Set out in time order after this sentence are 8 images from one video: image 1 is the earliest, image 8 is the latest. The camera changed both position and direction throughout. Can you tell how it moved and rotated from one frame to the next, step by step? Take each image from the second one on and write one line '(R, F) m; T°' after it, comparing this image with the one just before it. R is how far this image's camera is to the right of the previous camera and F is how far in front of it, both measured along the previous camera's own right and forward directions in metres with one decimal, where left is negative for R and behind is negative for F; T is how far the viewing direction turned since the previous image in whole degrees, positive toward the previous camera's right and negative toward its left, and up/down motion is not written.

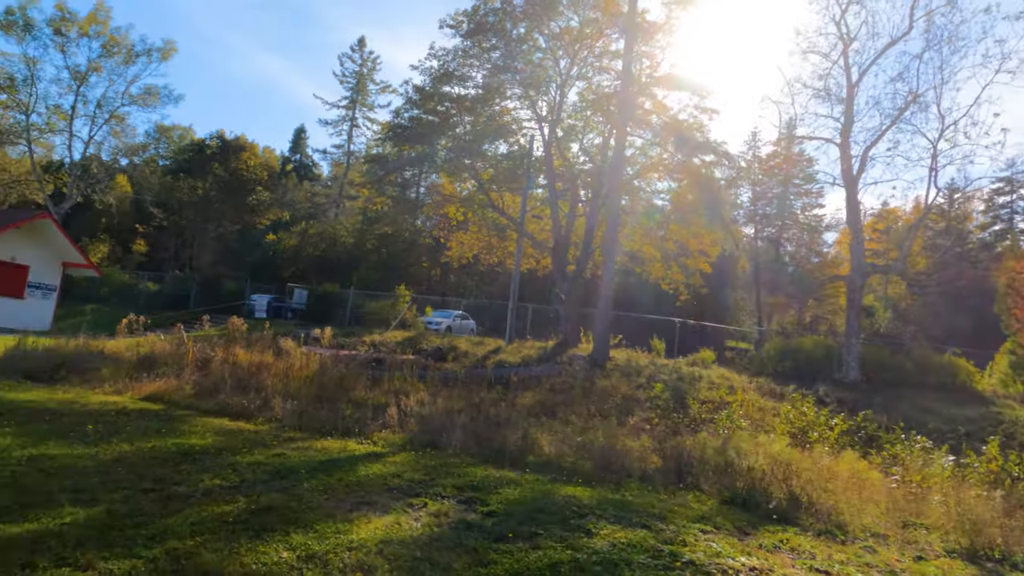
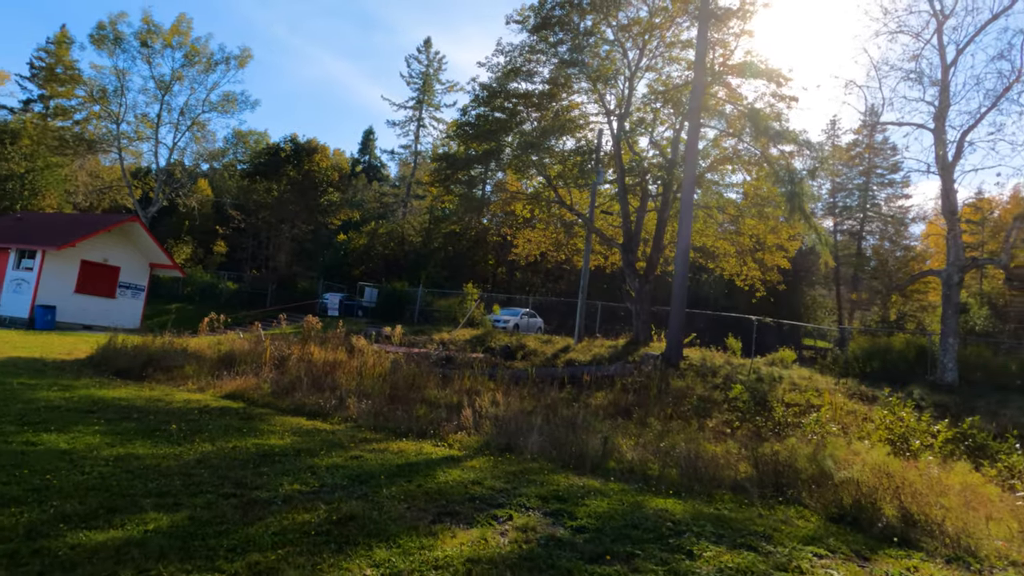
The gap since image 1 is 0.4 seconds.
(-0.1, +0.2) m; -6°
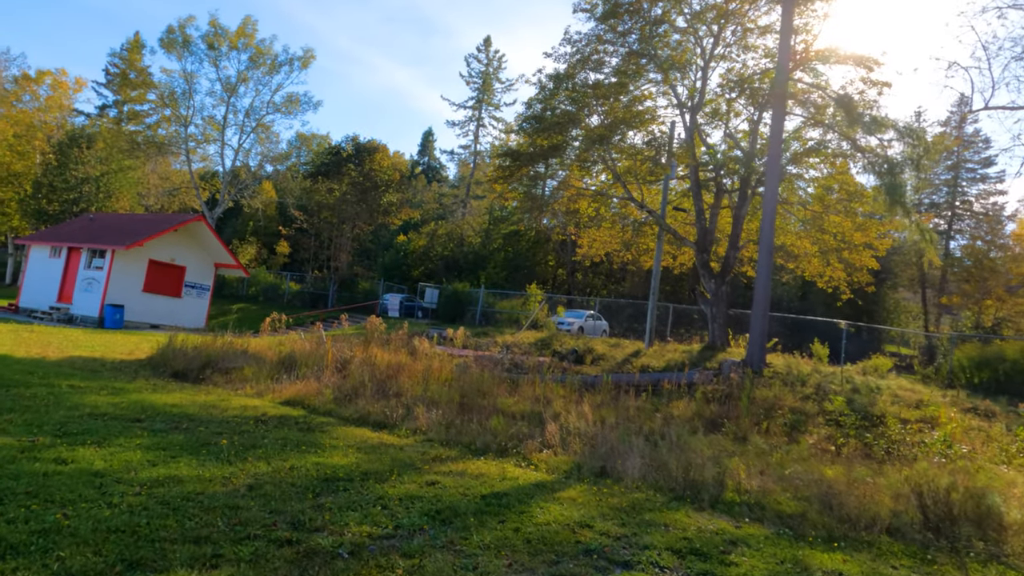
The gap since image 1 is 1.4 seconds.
(-0.3, +0.8) m; -5°
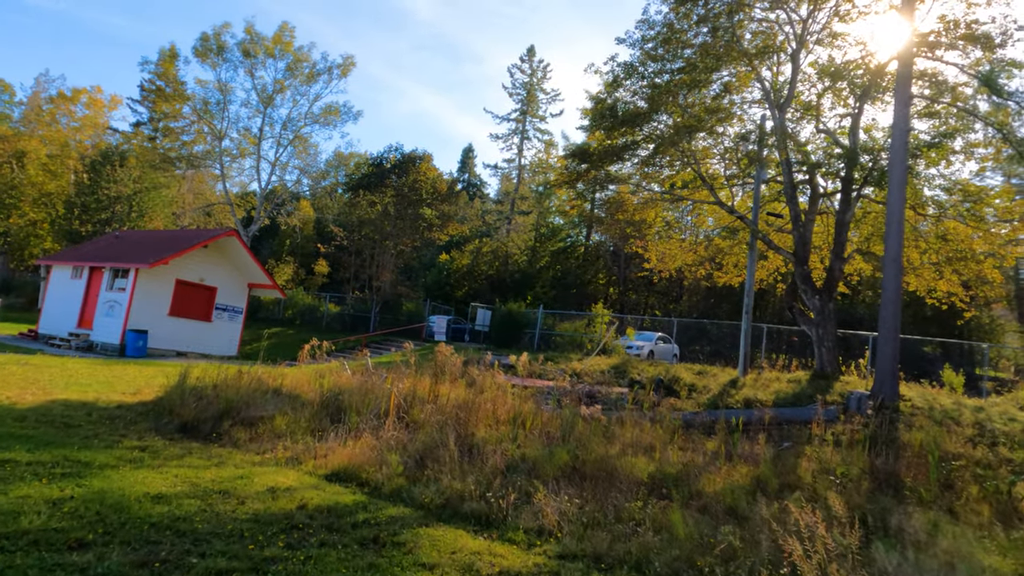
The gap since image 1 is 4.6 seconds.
(-0.9, +2.3) m; -3°
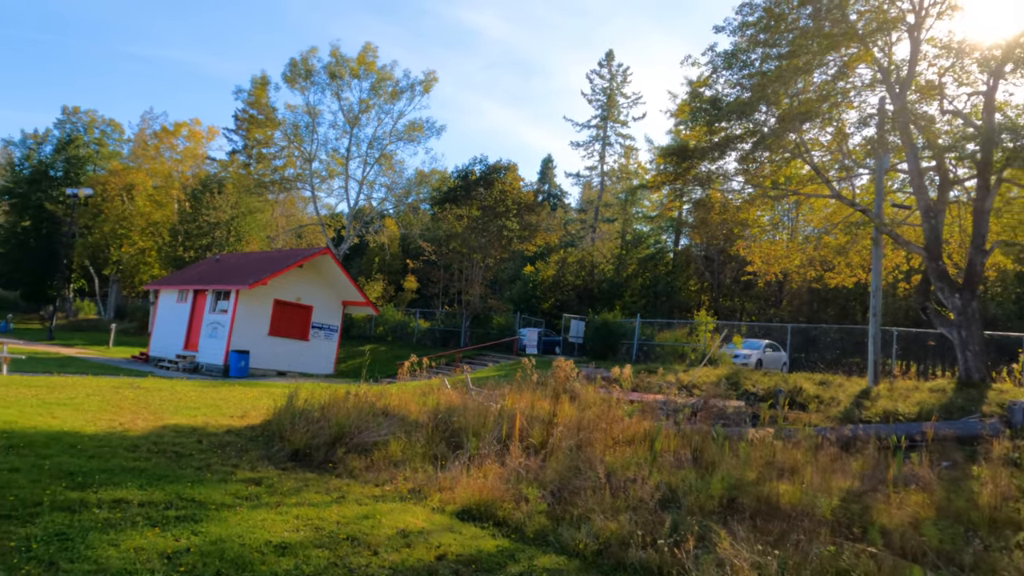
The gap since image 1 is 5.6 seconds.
(-0.5, +0.7) m; -7°
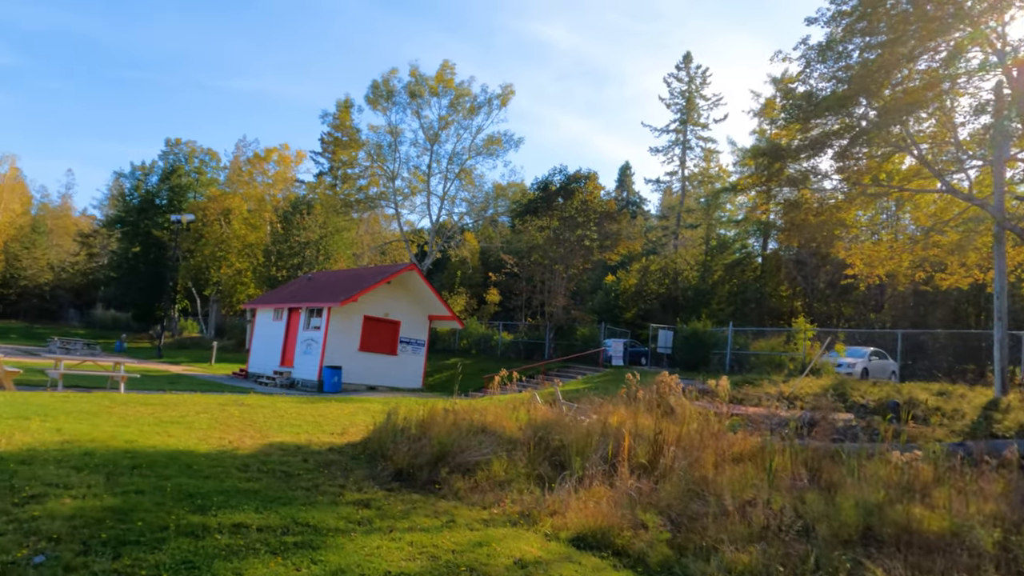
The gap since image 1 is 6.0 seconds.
(-0.2, +0.2) m; -7°
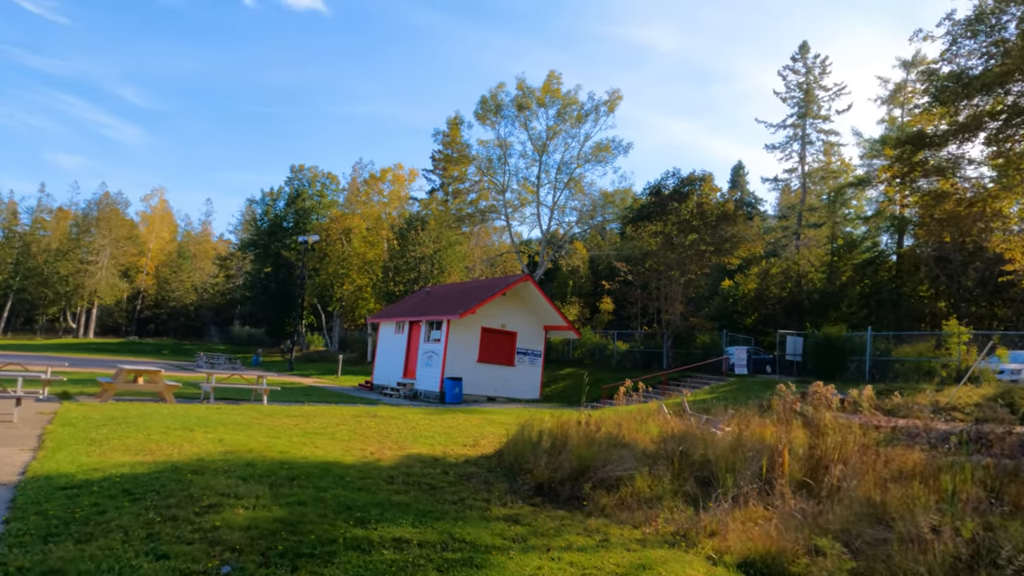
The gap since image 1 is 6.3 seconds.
(-0.3, +0.1) m; -9°
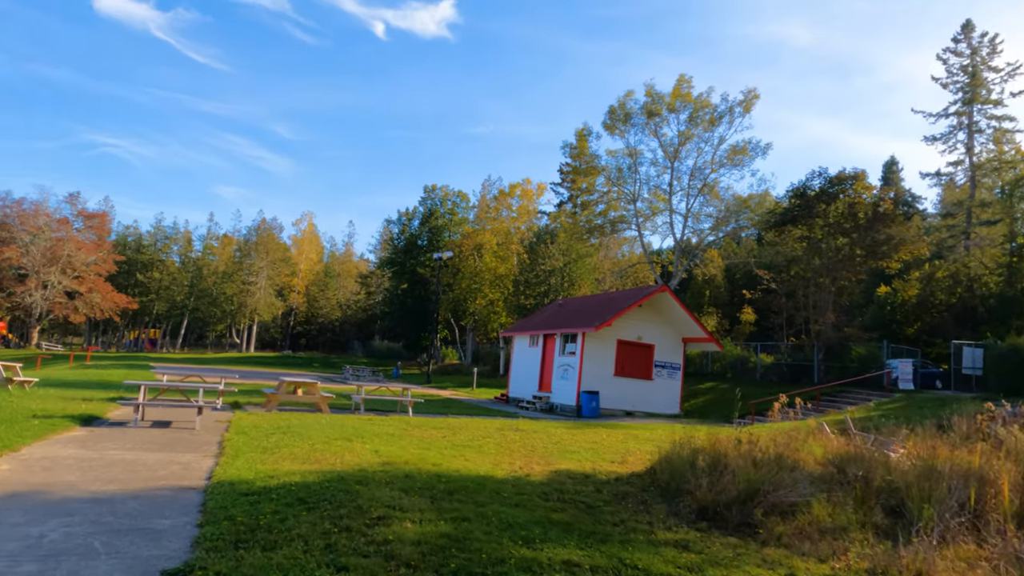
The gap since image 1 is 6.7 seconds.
(-0.2, +0.1) m; -11°
